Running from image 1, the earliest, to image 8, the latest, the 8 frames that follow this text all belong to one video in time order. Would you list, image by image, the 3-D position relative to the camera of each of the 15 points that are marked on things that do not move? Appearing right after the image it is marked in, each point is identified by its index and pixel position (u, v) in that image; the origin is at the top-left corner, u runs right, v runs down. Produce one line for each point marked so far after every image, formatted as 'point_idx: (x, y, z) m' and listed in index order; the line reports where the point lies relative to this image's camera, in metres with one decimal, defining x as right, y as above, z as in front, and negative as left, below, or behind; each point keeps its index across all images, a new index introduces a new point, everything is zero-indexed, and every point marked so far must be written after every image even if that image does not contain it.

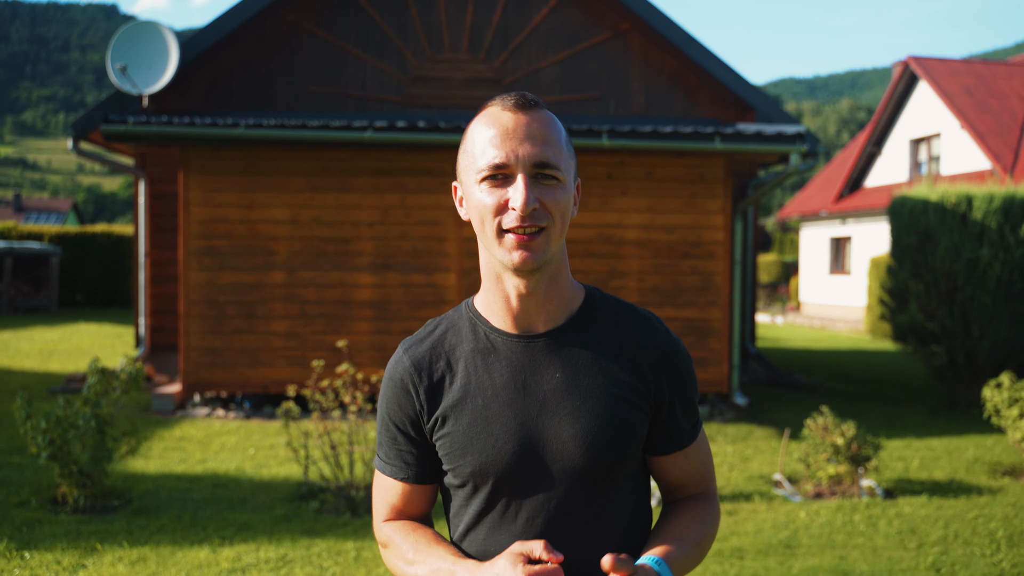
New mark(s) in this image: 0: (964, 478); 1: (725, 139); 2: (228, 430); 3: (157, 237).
0: (+3.8, -1.6, +6.4) m
1: (+2.2, +1.5, +7.9) m
2: (-2.7, -1.3, +7.2) m
3: (-4.3, +0.6, +9.4) m
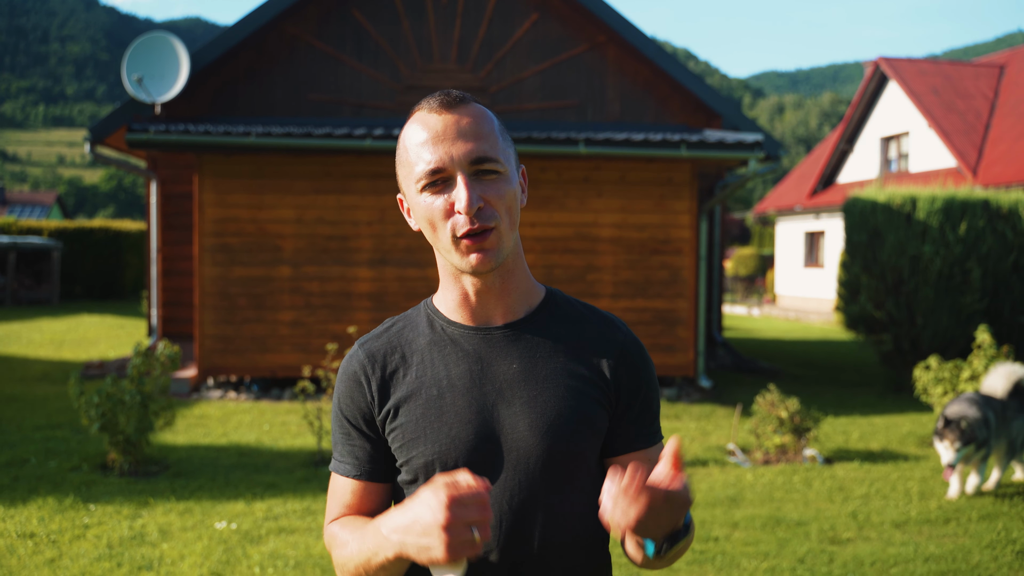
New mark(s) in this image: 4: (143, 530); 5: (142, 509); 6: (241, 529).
0: (+3.7, -1.5, +7.3) m
1: (+2.0, +1.6, +8.8) m
2: (-2.8, -1.3, +8.0) m
3: (-4.5, +0.7, +10.1) m
4: (-2.3, -1.5, +4.7) m
5: (-2.5, -1.5, +5.1) m
6: (-1.7, -1.5, +4.8) m
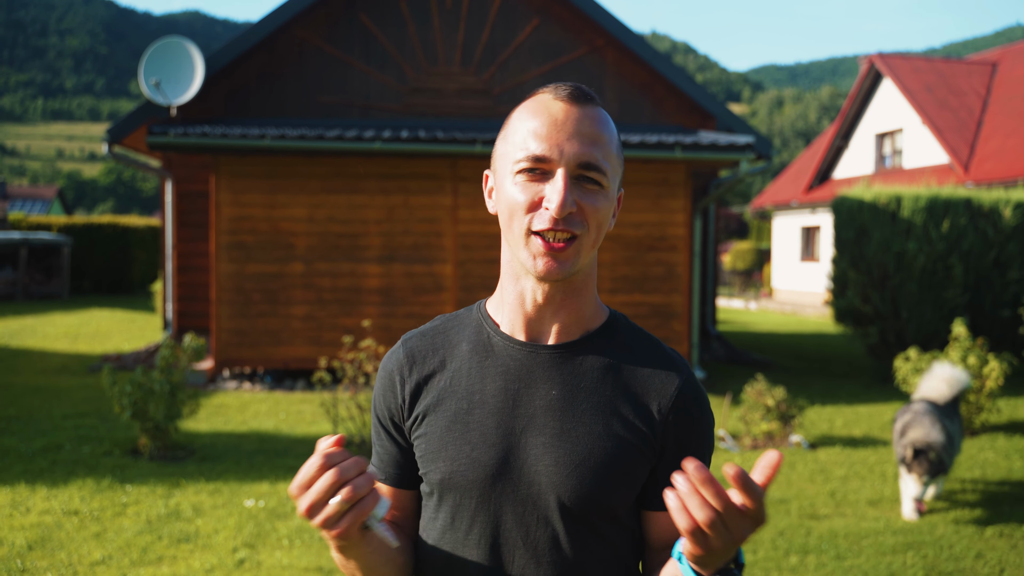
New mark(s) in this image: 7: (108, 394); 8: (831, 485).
0: (+3.7, -1.5, +7.8) m
1: (+2.1, +1.7, +9.2) m
2: (-2.8, -1.2, +8.4) m
3: (-4.5, +0.8, +10.5) m
4: (-2.2, -1.5, +5.2) m
5: (-2.4, -1.4, +5.5) m
6: (-1.6, -1.5, +5.2) m
7: (-3.3, -0.9, +6.3) m
8: (+2.5, -1.5, +6.0) m
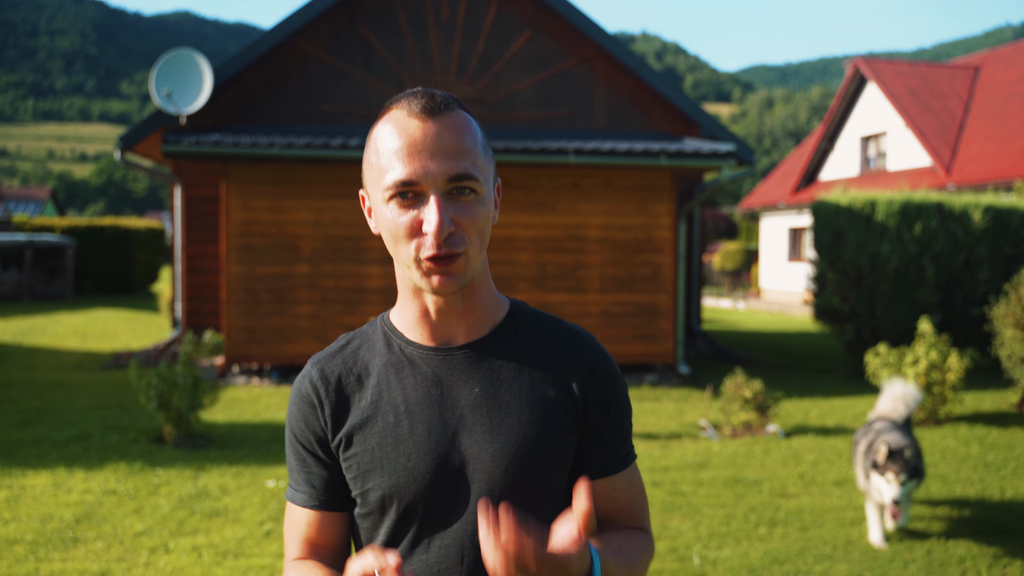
0: (+3.7, -1.5, +8.3) m
1: (+2.0, +1.7, +9.7) m
2: (-2.9, -1.2, +8.9) m
3: (-4.6, +0.8, +11.0) m
4: (-2.3, -1.5, +5.7) m
5: (-2.4, -1.4, +6.0) m
6: (-1.7, -1.5, +5.7) m
7: (-3.3, -0.9, +6.8) m
8: (+2.5, -1.5, +6.6) m
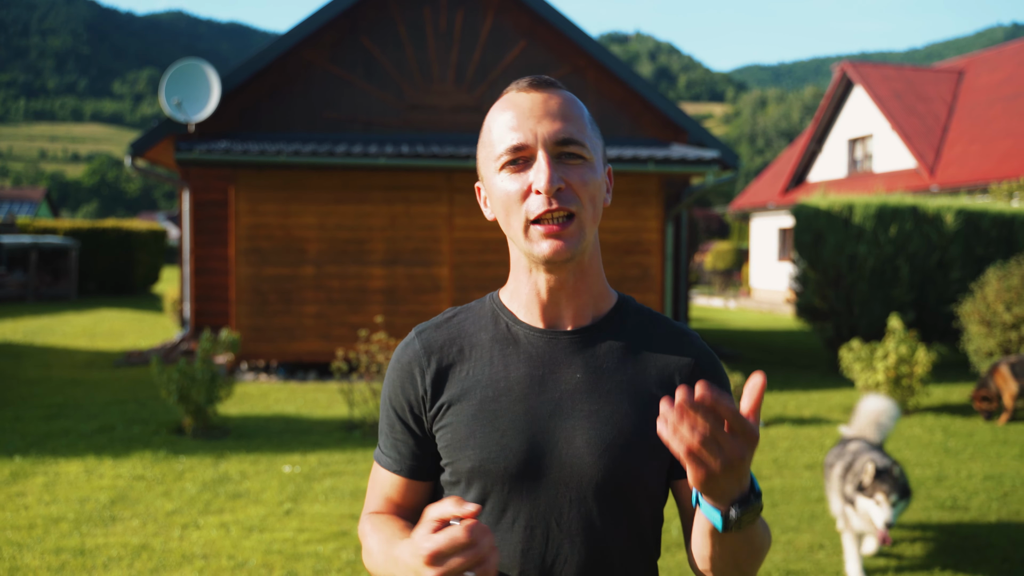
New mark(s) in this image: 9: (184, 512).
0: (+3.6, -1.5, +8.9) m
1: (+1.9, +1.7, +10.3) m
2: (-2.9, -1.2, +9.4) m
3: (-4.7, +0.8, +11.4) m
4: (-2.3, -1.5, +6.2) m
5: (-2.5, -1.5, +6.5) m
6: (-1.7, -1.5, +6.2) m
7: (-3.3, -0.9, +7.2) m
8: (+2.4, -1.5, +7.1) m
9: (-2.3, -1.6, +5.3) m
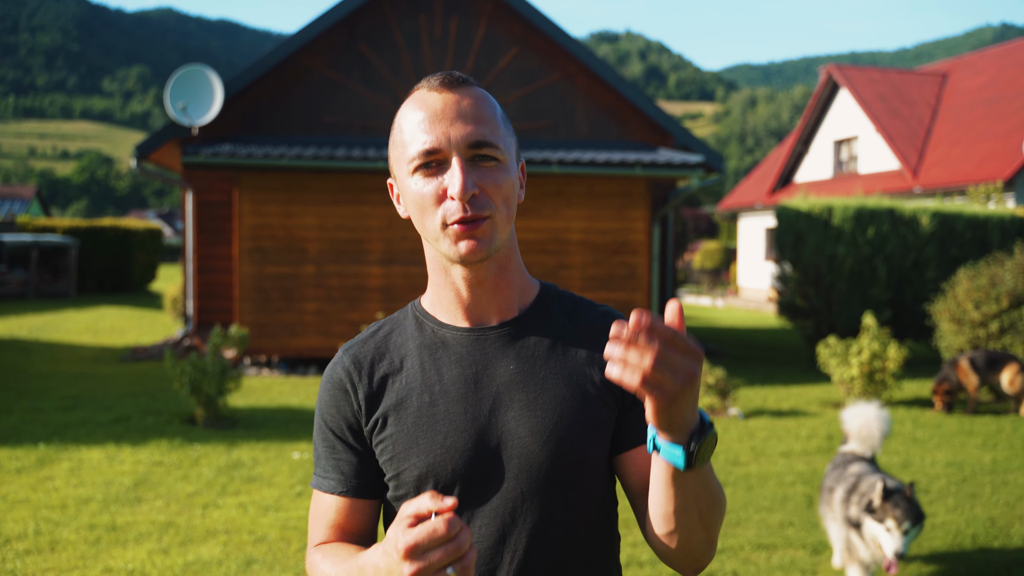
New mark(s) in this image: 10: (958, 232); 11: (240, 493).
0: (+3.5, -1.4, +9.3) m
1: (+1.9, +1.7, +10.7) m
2: (-3.0, -1.2, +9.8) m
3: (-4.8, +0.8, +11.8) m
4: (-2.3, -1.5, +6.6) m
5: (-2.5, -1.4, +6.9) m
6: (-1.7, -1.5, +6.6) m
7: (-3.4, -0.9, +7.6) m
8: (+2.4, -1.5, +7.5) m
9: (-2.3, -1.5, +5.8) m
10: (+7.3, +0.9, +12.5) m
11: (-2.1, -1.6, +5.8) m
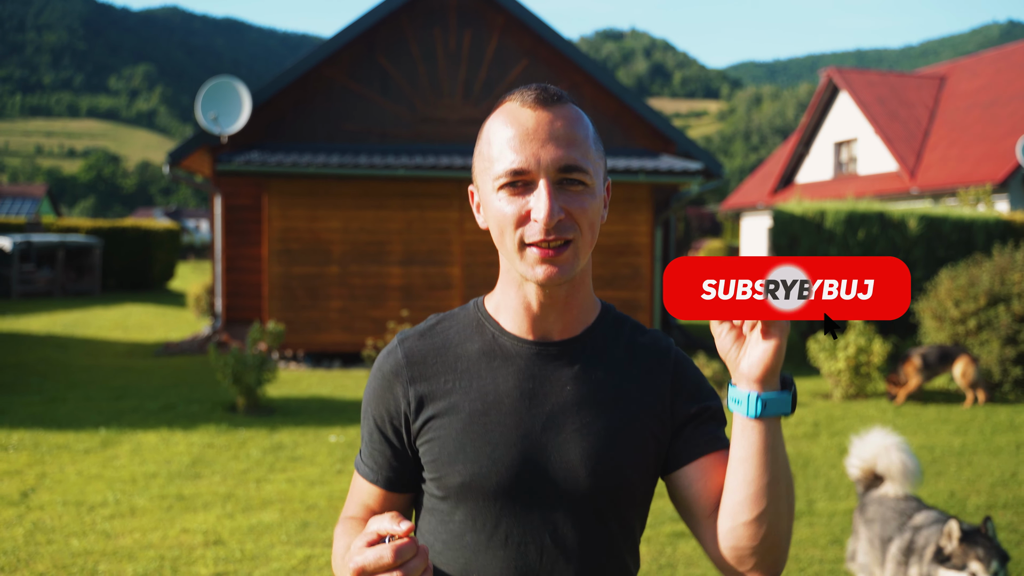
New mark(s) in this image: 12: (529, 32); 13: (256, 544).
0: (+3.7, -1.4, +10.1) m
1: (+2.0, +1.7, +11.4) m
2: (-2.8, -1.2, +10.5) m
3: (-4.6, +0.8, +12.5) m
4: (-2.2, -1.5, +7.3) m
5: (-2.4, -1.4, +7.7) m
6: (-1.6, -1.5, +7.4) m
7: (-3.3, -0.8, +8.4) m
8: (+2.5, -1.5, +8.3) m
9: (-2.2, -1.5, +6.5) m
10: (+7.4, +0.9, +13.2) m
11: (-1.9, -1.6, +6.5) m
12: (+0.3, +4.4, +13.1) m
13: (-1.6, -1.6, +4.9) m
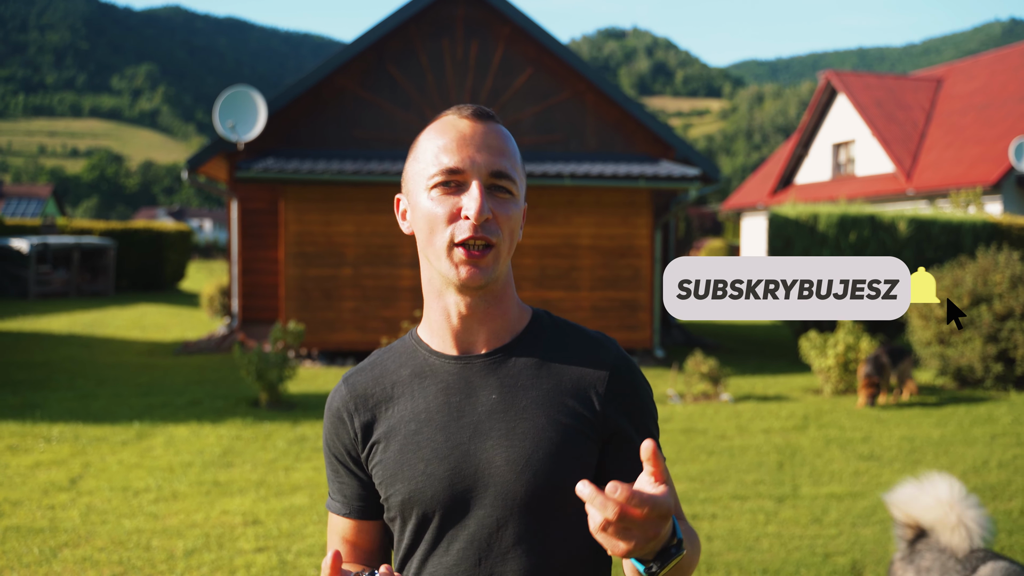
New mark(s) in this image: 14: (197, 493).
0: (+3.8, -1.5, +10.6) m
1: (+2.1, +1.7, +11.9) m
2: (-2.8, -1.2, +11.1) m
3: (-4.5, +0.8, +13.1) m
4: (-2.1, -1.5, +7.8) m
5: (-2.3, -1.5, +8.2) m
6: (-1.5, -1.5, +7.9) m
7: (-3.2, -0.9, +8.9) m
8: (+2.6, -1.5, +8.8) m
9: (-2.1, -1.6, +7.0) m
10: (+7.5, +0.9, +13.7) m
11: (-1.8, -1.6, +7.0) m
12: (+0.4, +4.4, +13.6) m
13: (-1.6, -1.7, +5.5) m
14: (-2.5, -1.6, +6.1) m
